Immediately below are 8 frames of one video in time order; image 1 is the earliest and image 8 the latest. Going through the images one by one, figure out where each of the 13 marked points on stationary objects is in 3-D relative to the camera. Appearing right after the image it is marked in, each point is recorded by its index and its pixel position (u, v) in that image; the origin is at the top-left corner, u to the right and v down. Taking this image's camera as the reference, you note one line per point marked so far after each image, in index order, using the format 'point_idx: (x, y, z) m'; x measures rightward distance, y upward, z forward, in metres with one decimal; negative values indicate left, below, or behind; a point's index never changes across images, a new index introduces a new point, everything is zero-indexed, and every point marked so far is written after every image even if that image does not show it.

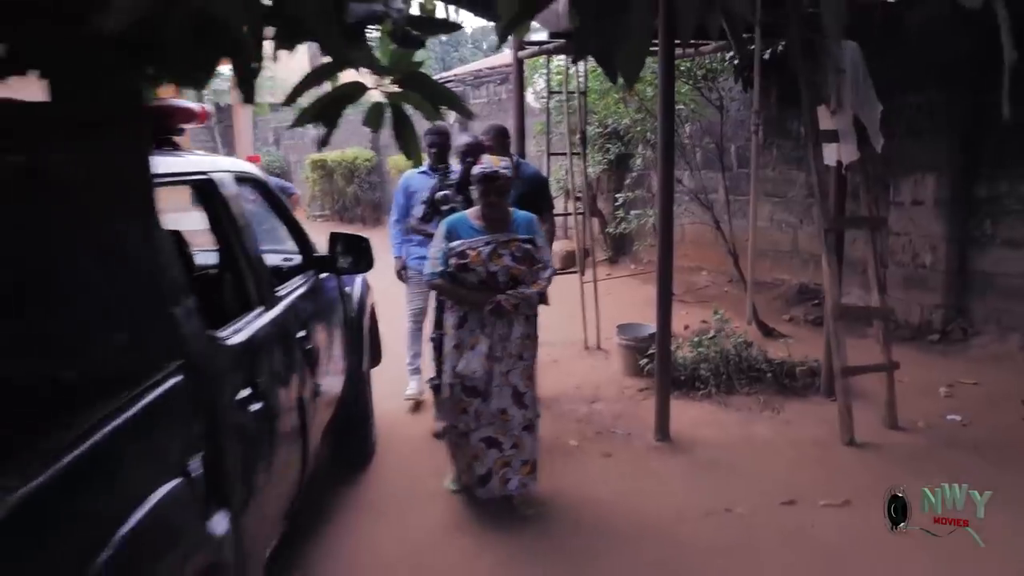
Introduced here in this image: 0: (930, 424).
0: (+2.3, -0.7, +4.4) m
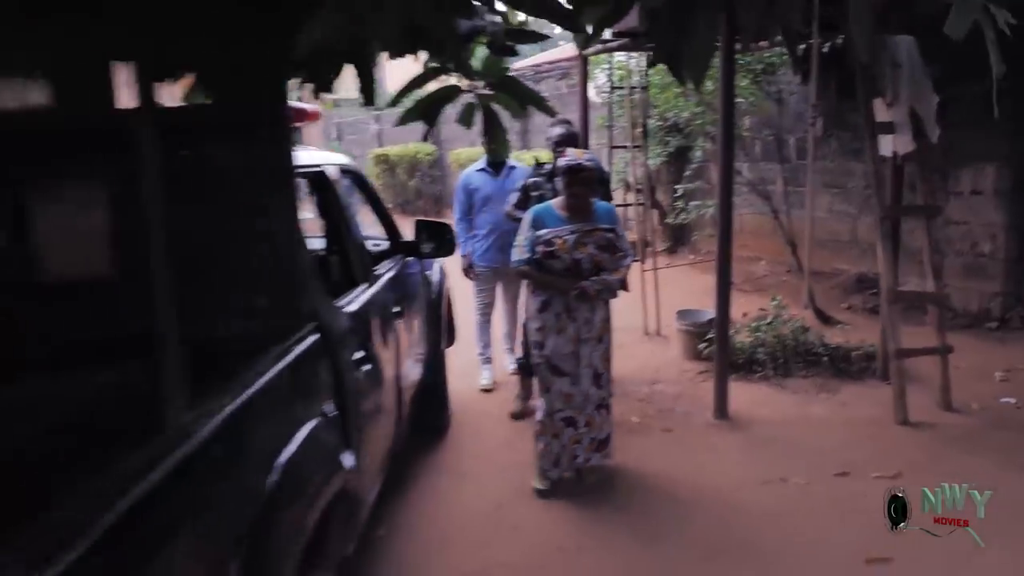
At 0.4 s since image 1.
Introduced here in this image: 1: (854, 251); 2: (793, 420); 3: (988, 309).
0: (+2.6, -0.6, +4.5) m
1: (+2.7, +0.3, +6.5) m
2: (+1.6, -0.7, +4.4) m
3: (+3.5, -0.1, +5.9) m
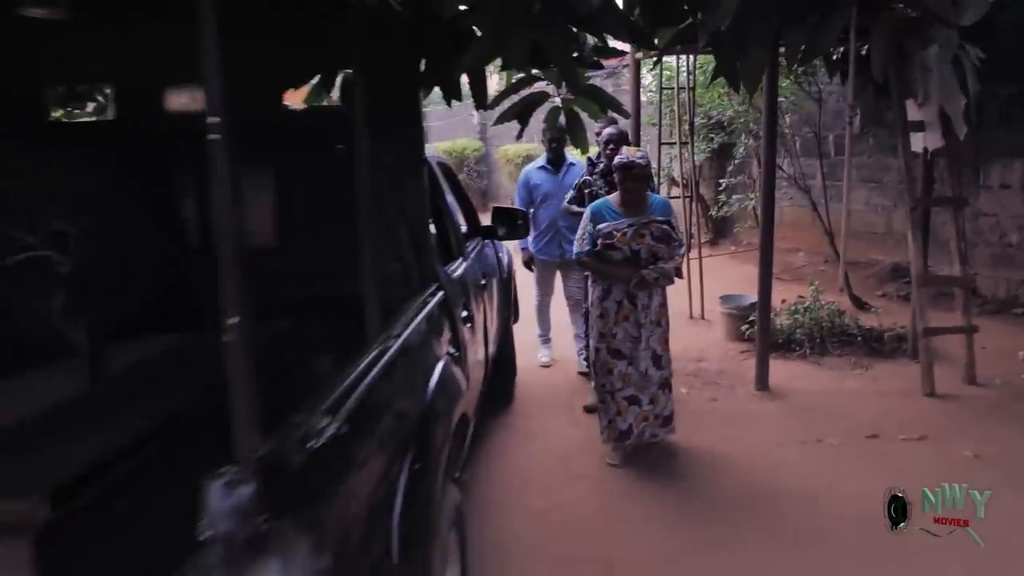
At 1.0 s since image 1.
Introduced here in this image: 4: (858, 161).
0: (+3.0, -0.6, +4.9) m
1: (+3.2, +0.4, +6.8) m
2: (+1.9, -0.6, +4.8) m
3: (+3.9, 0.0, +6.2) m
4: (+3.0, +1.1, +7.0) m
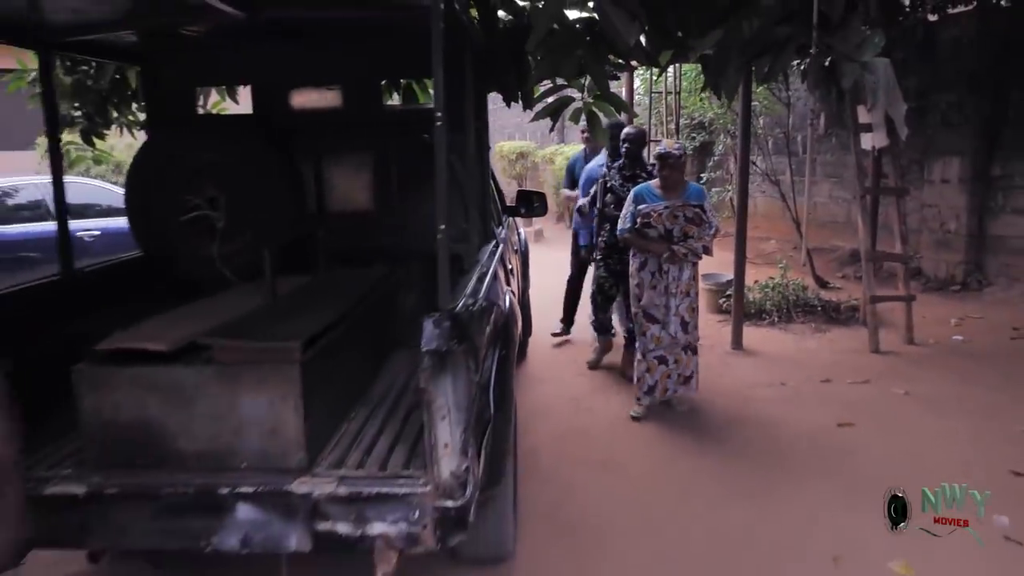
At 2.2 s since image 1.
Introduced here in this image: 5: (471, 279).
0: (+3.1, -0.4, +5.9) m
1: (+3.3, +0.6, +7.8) m
2: (+2.0, -0.4, +5.8) m
3: (+4.0, +0.1, +7.2) m
4: (+3.1, +1.3, +8.0) m
5: (-0.1, 0.0, +2.6) m
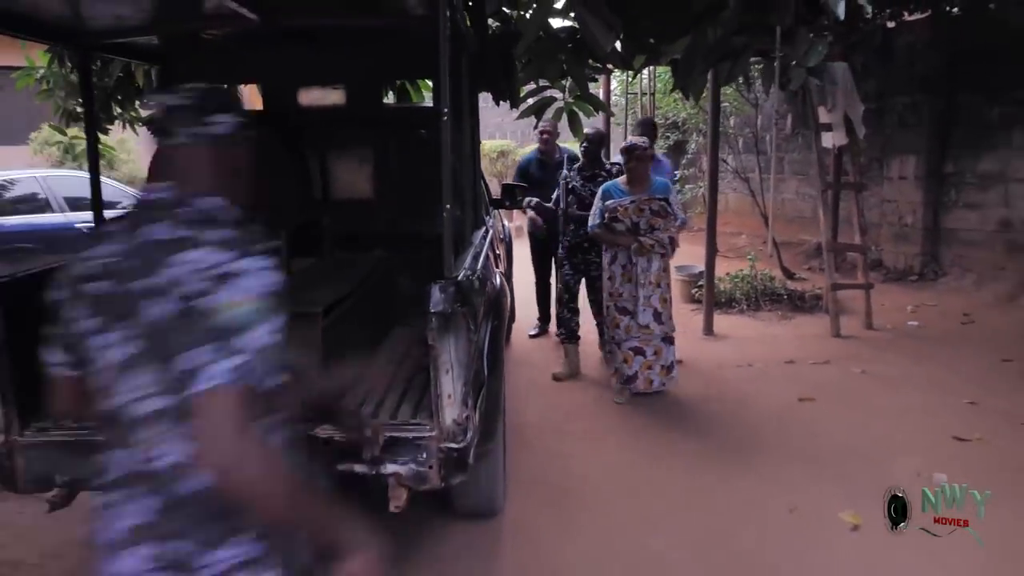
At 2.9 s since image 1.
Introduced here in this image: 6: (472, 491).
0: (+3.0, -0.3, +6.3) m
1: (+3.1, +0.6, +8.2) m
2: (+1.9, -0.4, +6.2) m
3: (+3.8, +0.2, +7.6) m
4: (+2.9, +1.4, +8.4) m
5: (-0.2, +0.1, +3.0) m
6: (-0.2, -0.9, +3.4) m
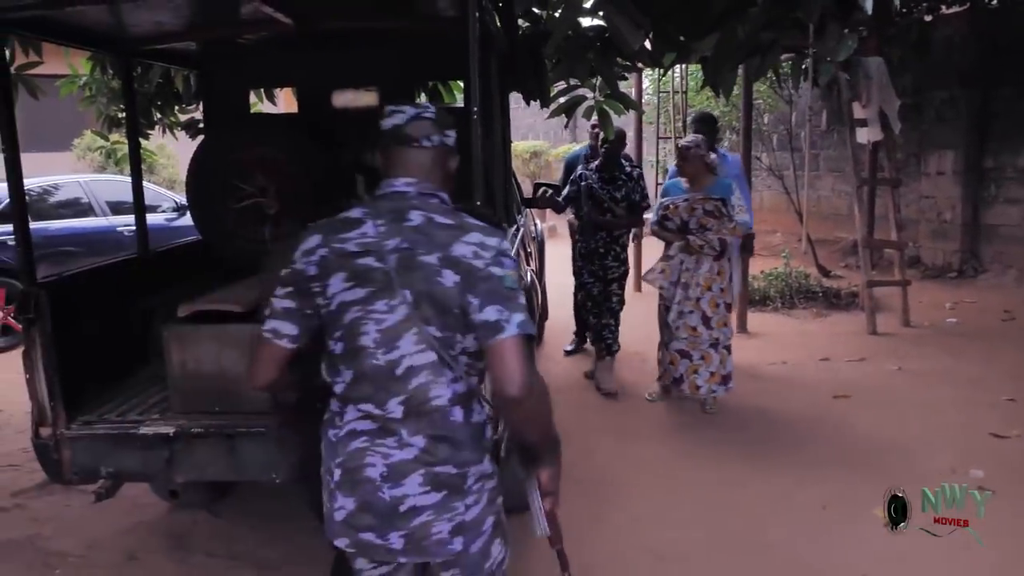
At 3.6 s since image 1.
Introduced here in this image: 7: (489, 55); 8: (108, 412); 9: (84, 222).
0: (+3.2, -0.3, +6.2) m
1: (+3.4, +0.7, +8.1) m
2: (+2.2, -0.3, +6.1) m
3: (+4.1, +0.2, +7.5) m
4: (+3.2, +1.4, +8.3) m
5: (-0.1, +0.1, +3.0) m
6: (0.0, -0.8, +3.4) m
7: (-0.1, +0.9, +3.1) m
8: (-1.4, -0.4, +2.9) m
9: (-3.8, +0.6, +7.0) m
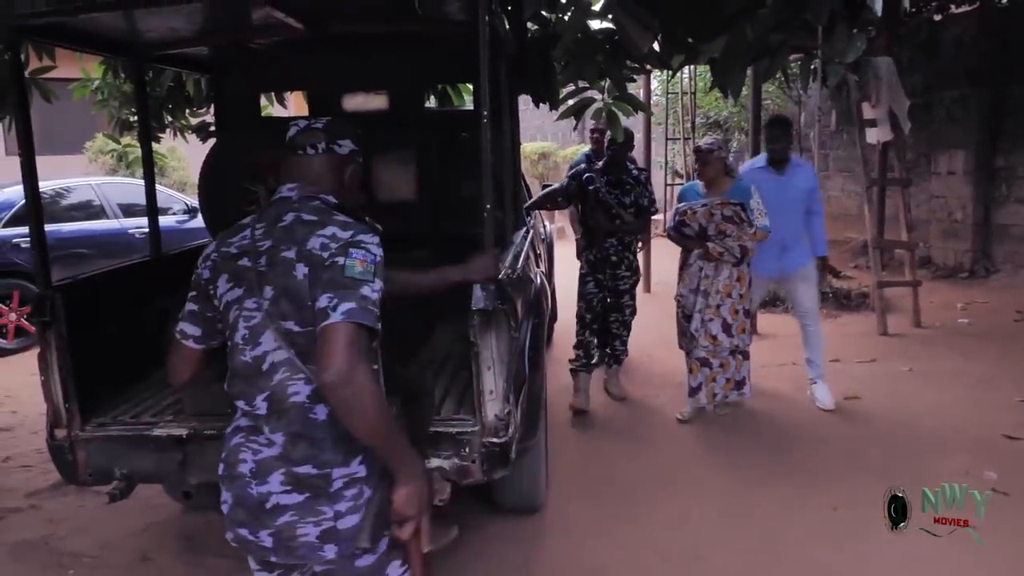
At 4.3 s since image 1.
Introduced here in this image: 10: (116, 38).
0: (+3.3, -0.3, +6.2) m
1: (+3.5, +0.7, +8.1) m
2: (+2.2, -0.3, +6.1) m
3: (+4.2, +0.2, +7.5) m
4: (+3.3, +1.4, +8.3) m
5: (0.0, +0.1, +3.0) m
6: (0.0, -0.9, +3.4) m
7: (-0.1, +0.9, +3.1) m
8: (-1.4, -0.5, +2.9) m
9: (-3.7, +0.6, +7.1) m
10: (-1.6, +1.0, +3.2) m
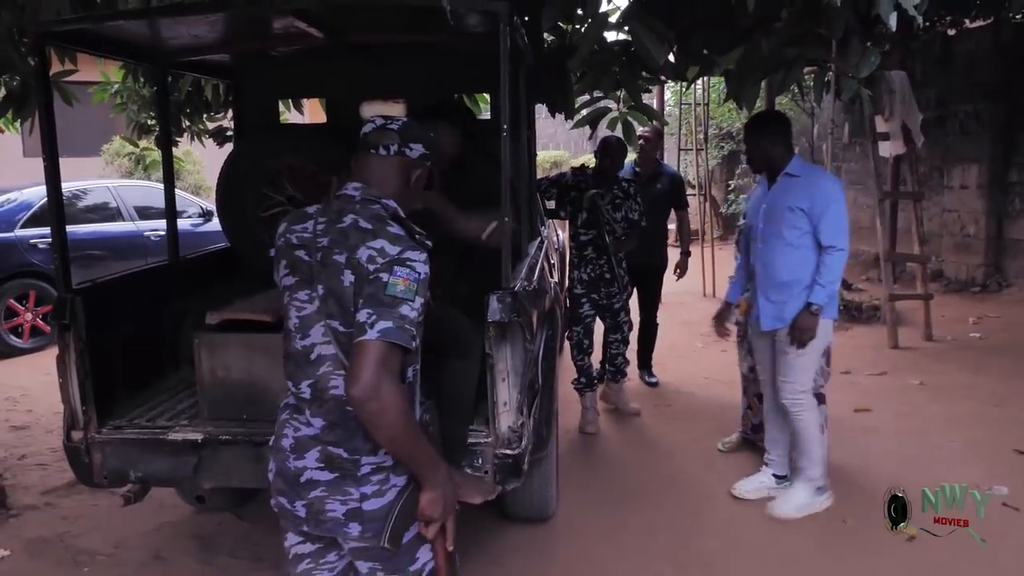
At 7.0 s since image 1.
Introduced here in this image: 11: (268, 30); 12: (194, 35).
0: (+3.4, -0.4, +6.1) m
1: (+3.6, +0.5, +8.1) m
2: (+2.3, -0.4, +6.1) m
3: (+4.3, +0.1, +7.5) m
4: (+3.5, +1.3, +8.3) m
5: (0.0, +0.1, +3.0) m
6: (+0.1, -0.9, +3.4) m
7: (0.0, +0.9, +3.1) m
8: (-1.4, -0.5, +2.9) m
9: (-3.6, +0.5, +7.2) m
10: (-1.5, +1.0, +3.3) m
11: (-0.9, +1.0, +3.1) m
12: (-1.3, +1.0, +3.2) m
